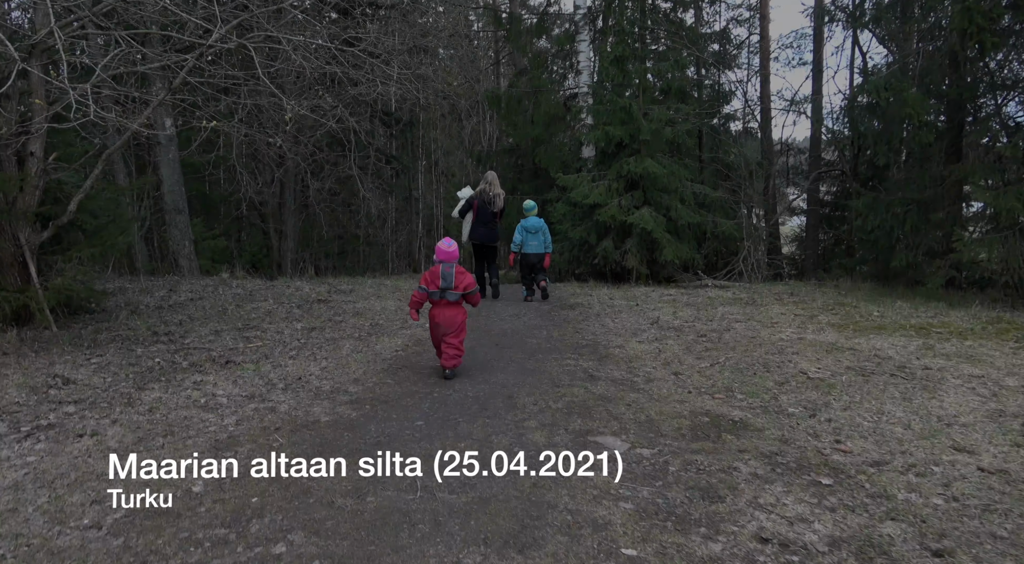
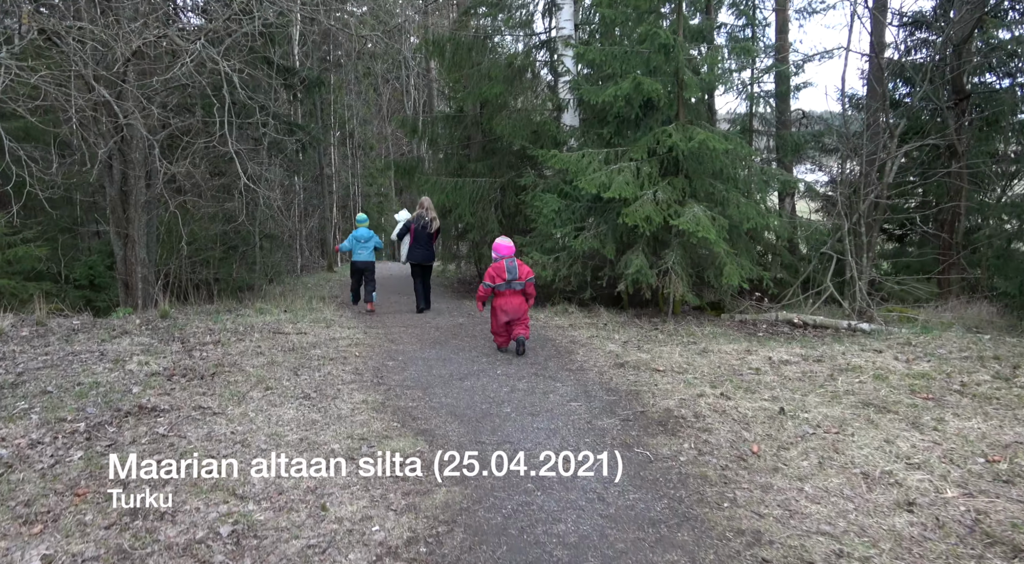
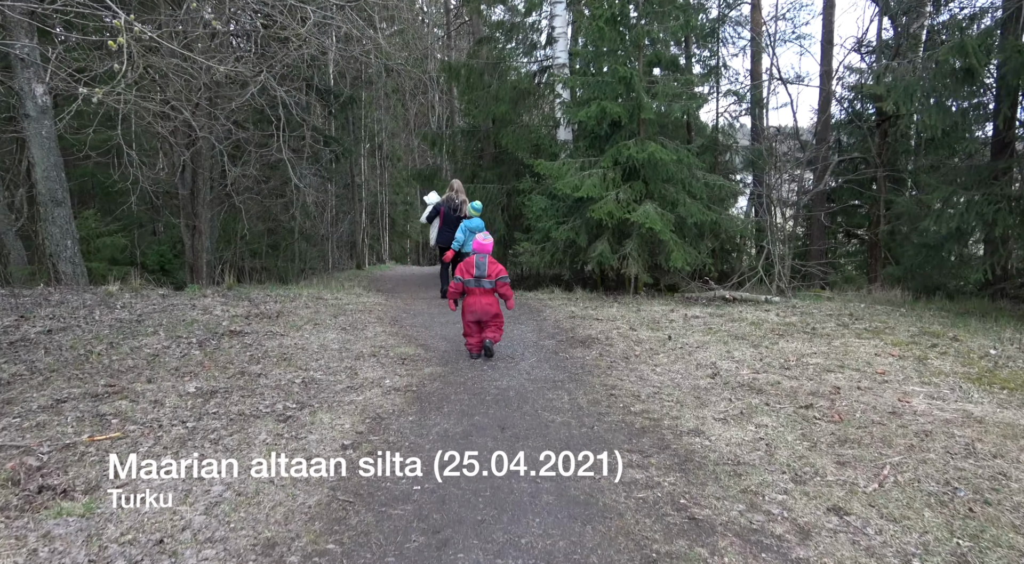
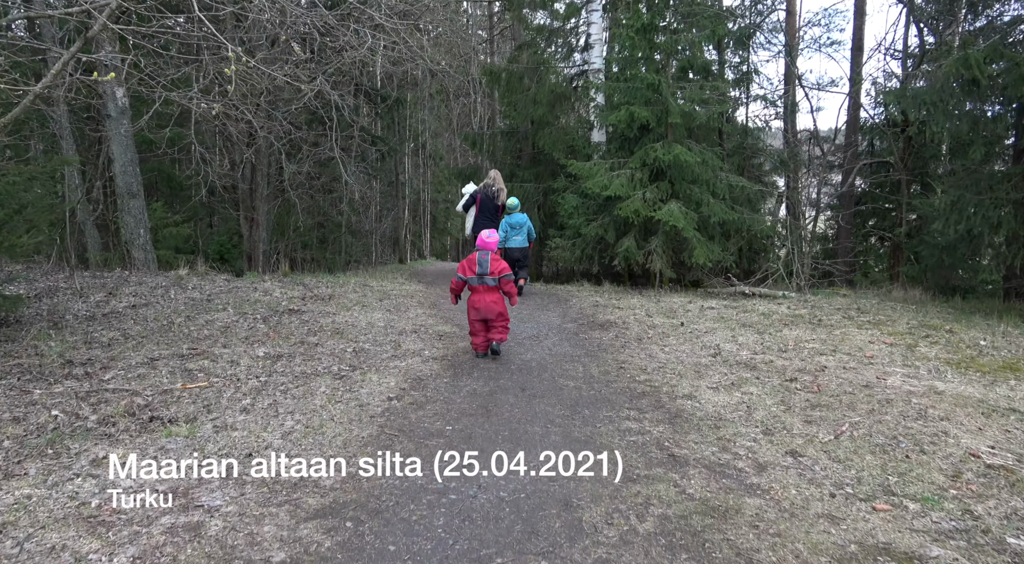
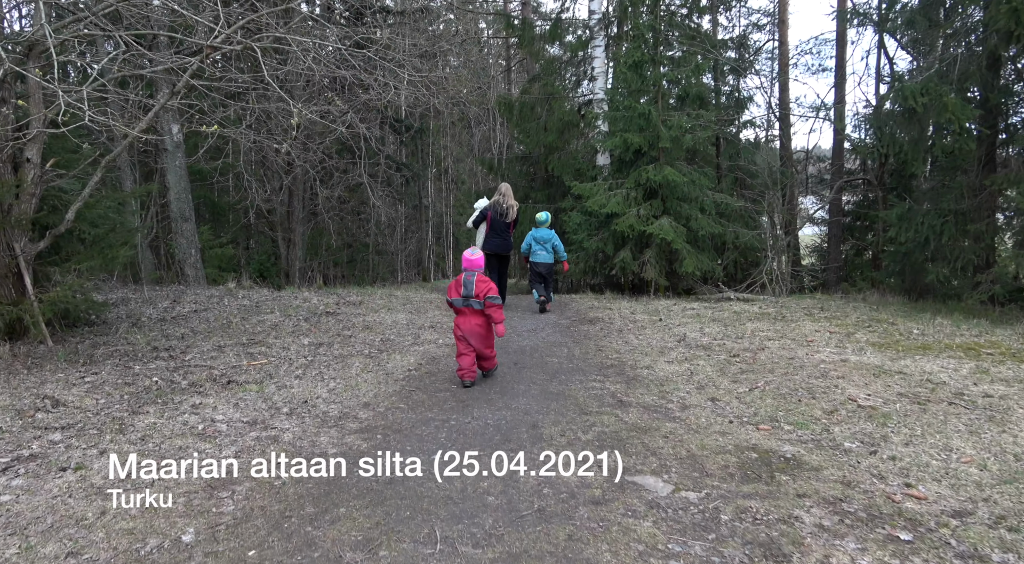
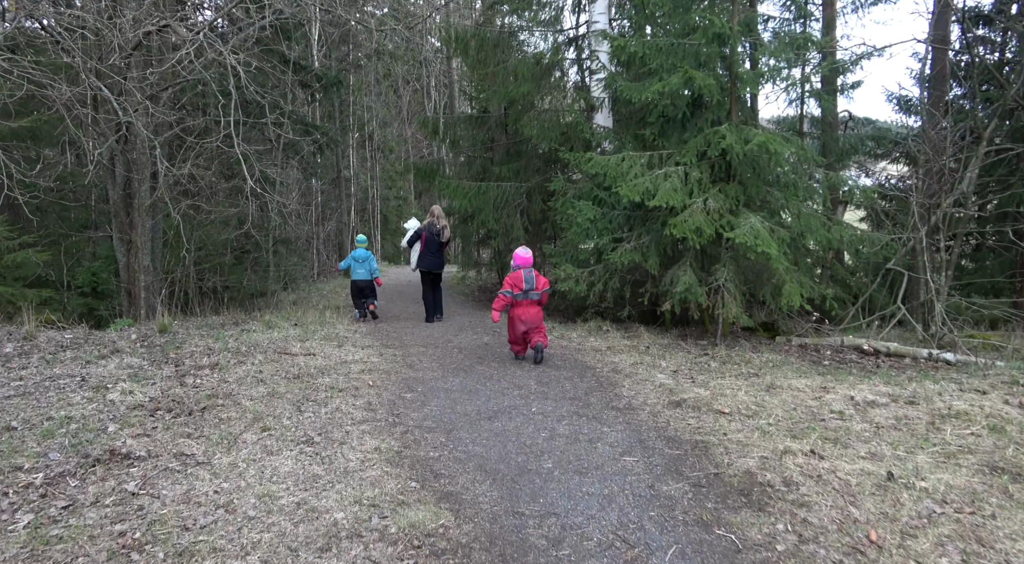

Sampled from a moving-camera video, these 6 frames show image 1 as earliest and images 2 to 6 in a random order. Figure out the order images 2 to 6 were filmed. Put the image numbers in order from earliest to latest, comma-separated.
5, 4, 3, 2, 6
